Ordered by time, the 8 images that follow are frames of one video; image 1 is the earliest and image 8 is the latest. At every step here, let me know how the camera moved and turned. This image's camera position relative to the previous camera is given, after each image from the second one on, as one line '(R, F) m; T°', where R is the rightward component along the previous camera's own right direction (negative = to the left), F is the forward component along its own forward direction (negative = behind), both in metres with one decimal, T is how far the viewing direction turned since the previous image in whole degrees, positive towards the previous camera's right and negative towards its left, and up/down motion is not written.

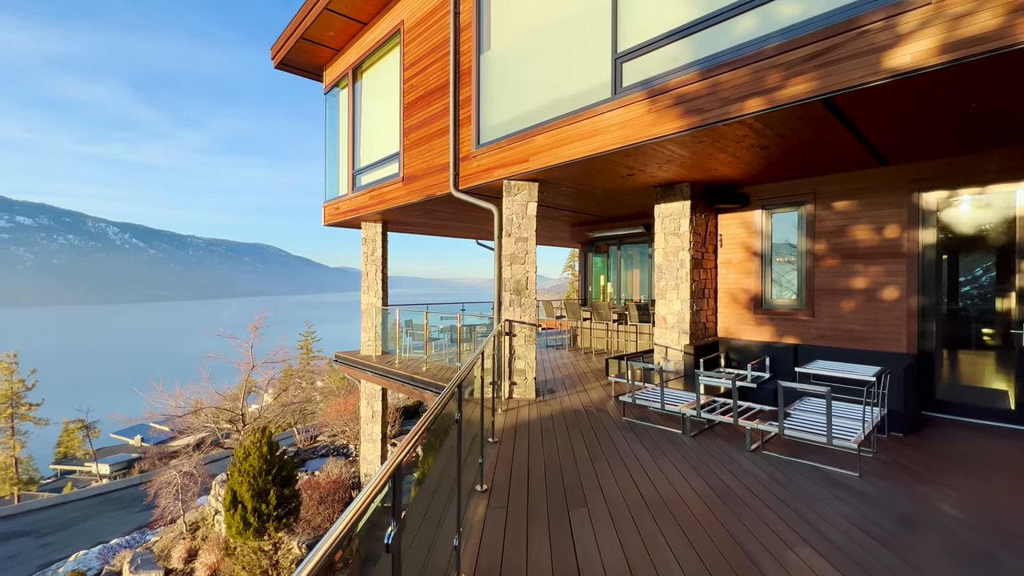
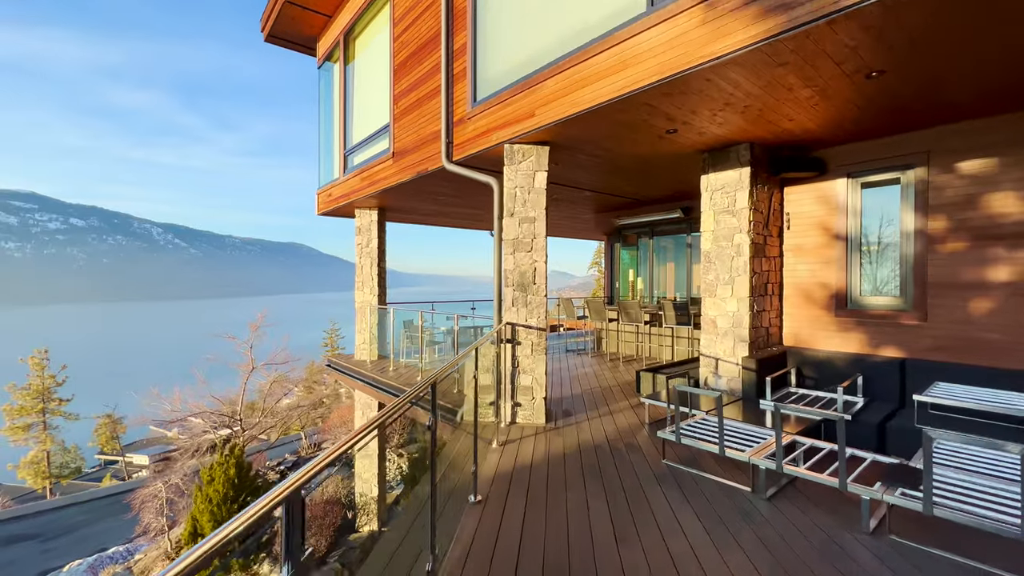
(+0.2, +1.3) m; -3°
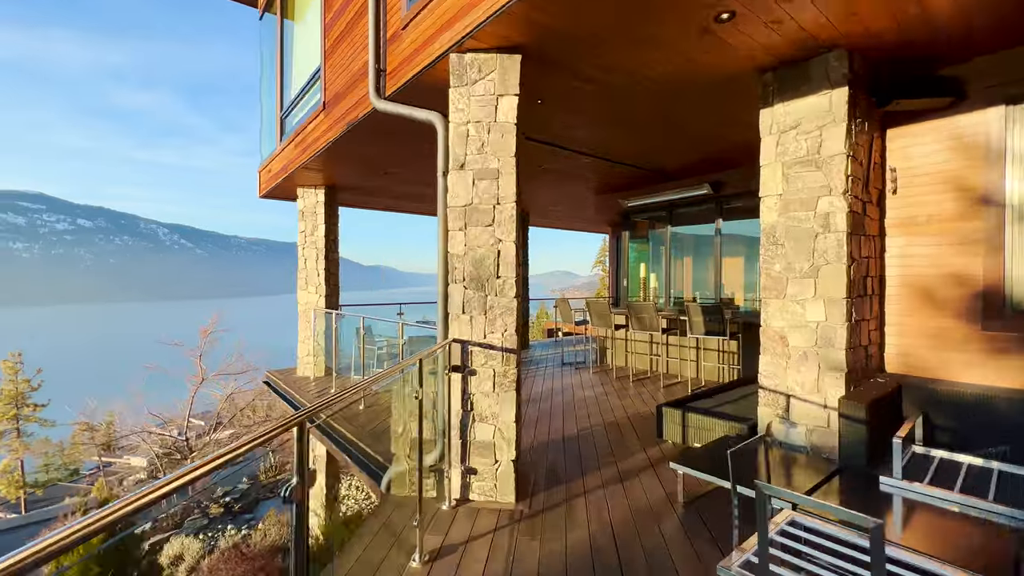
(+0.3, +1.7) m; -1°
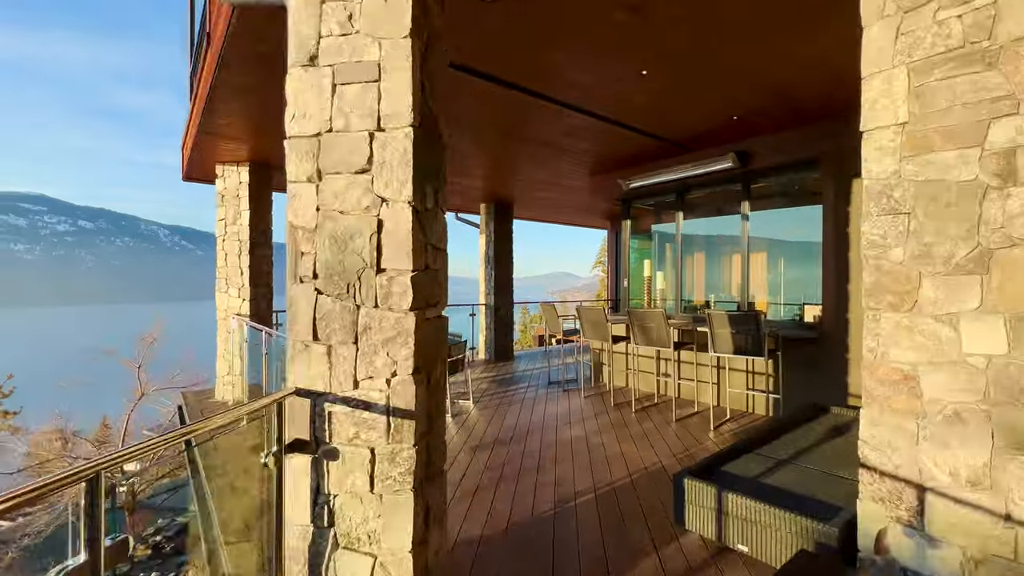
(+0.3, +1.3) m; 0°
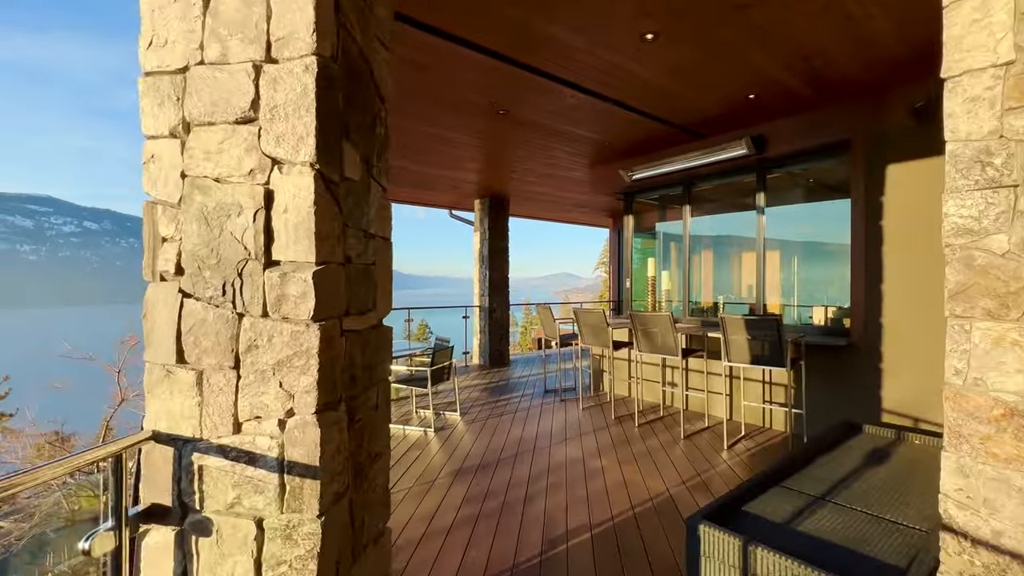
(+0.1, +0.4) m; 0°
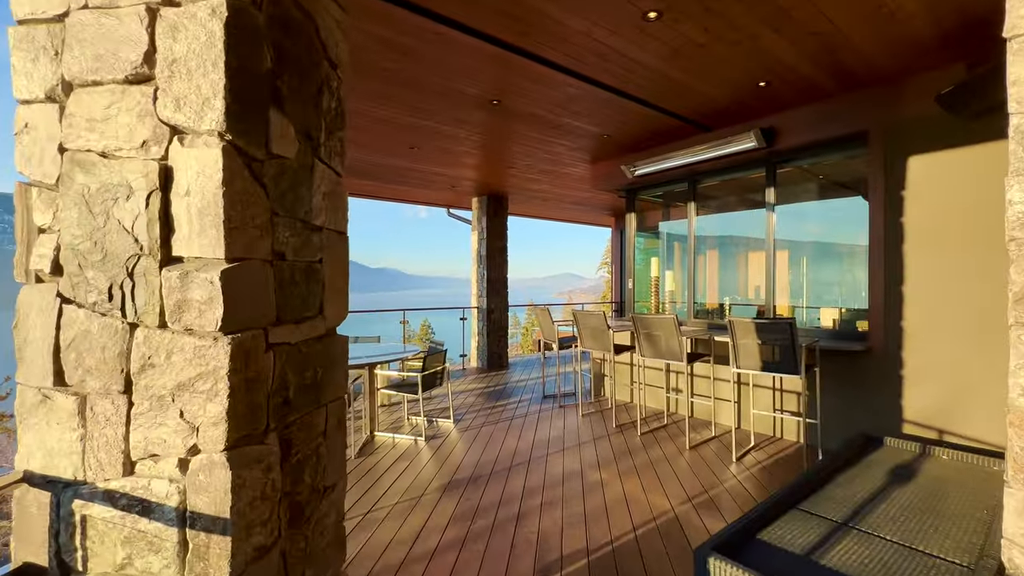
(+0.1, +0.2) m; 0°
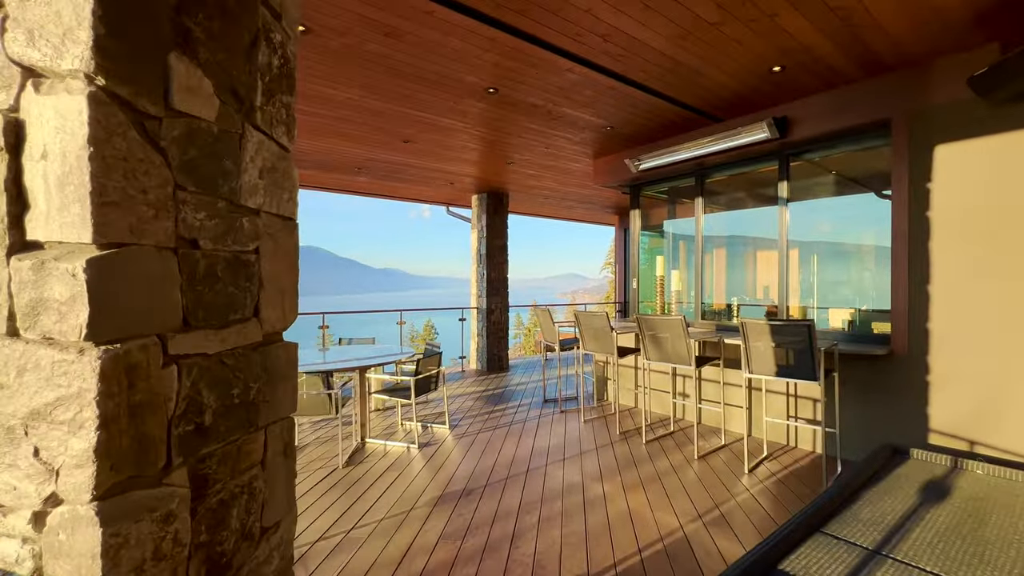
(0.0, +0.2) m; 0°
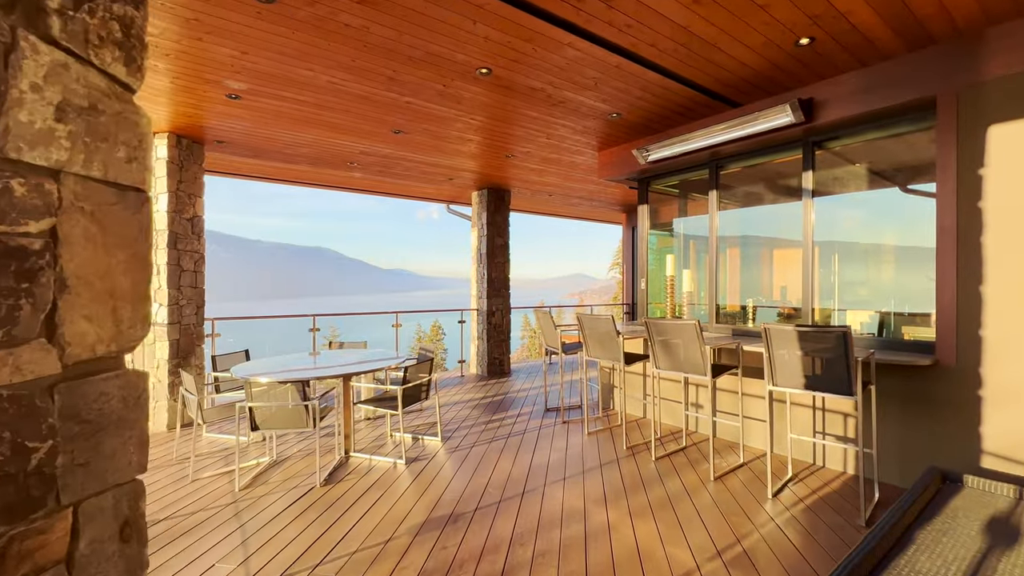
(+0.1, +0.3) m; -1°
